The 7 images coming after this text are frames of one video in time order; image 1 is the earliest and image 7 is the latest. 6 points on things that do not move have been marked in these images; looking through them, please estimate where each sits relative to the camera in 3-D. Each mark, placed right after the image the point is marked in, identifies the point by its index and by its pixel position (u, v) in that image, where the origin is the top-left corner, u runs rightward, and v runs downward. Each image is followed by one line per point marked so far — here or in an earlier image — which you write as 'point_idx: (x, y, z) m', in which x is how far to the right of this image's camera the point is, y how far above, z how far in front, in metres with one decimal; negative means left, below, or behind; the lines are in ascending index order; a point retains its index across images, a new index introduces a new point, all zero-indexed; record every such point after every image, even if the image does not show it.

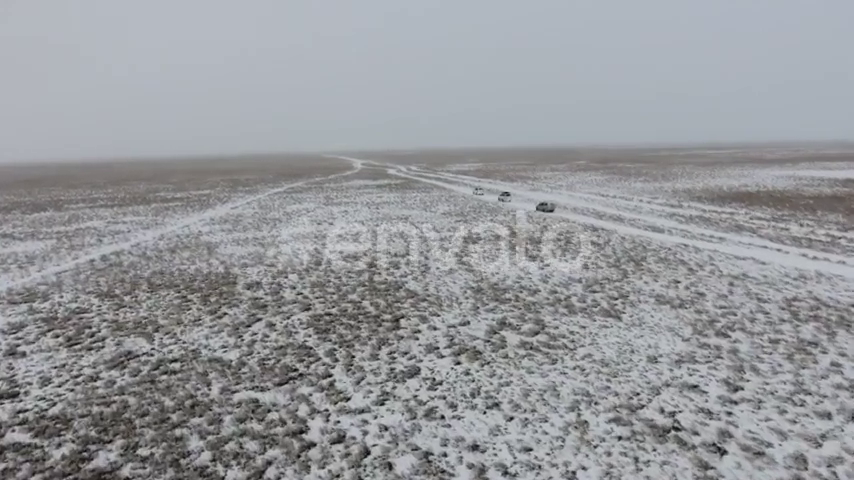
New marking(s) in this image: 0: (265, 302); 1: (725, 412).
0: (-4.1, -1.6, +13.6) m
1: (+4.4, -2.5, +7.9) m
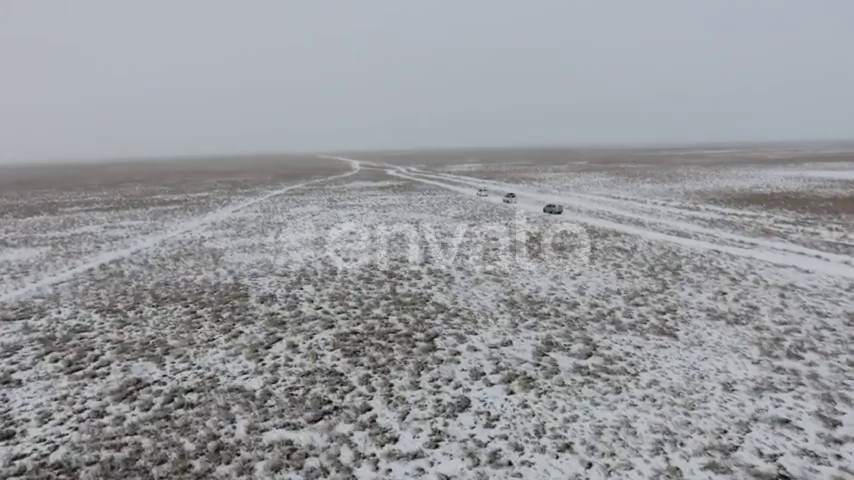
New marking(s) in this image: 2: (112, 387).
0: (-3.3, -1.8, +12.5) m
1: (+5.2, -2.7, +6.9) m
2: (-5.3, -2.5, +9.1) m
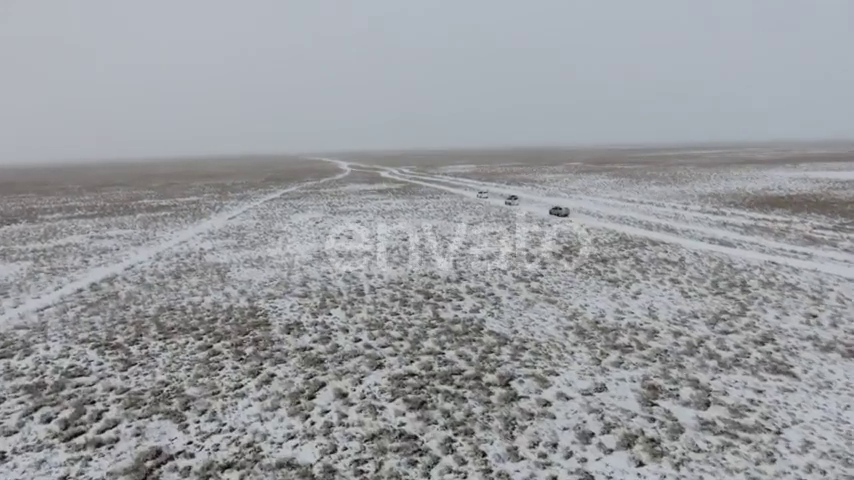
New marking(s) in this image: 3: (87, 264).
0: (-2.1, -2.3, +10.5) m
1: (+6.6, -3.1, +5.2) m
2: (-4.0, -2.9, +7.1) m
3: (-12.3, -0.9, +19.5) m
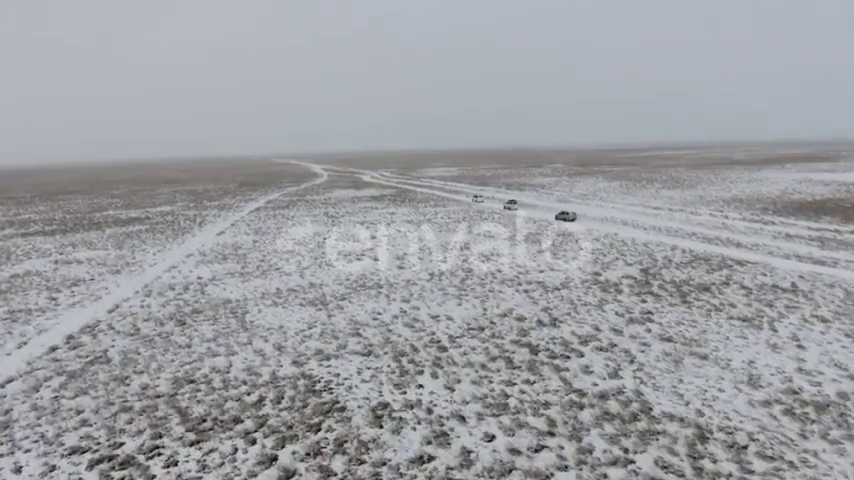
0: (+0.3, -3.0, +7.0) m
1: (+9.4, -3.7, +2.2) m
2: (-1.3, -3.7, +3.4) m
3: (-10.5, -1.8, +15.2) m
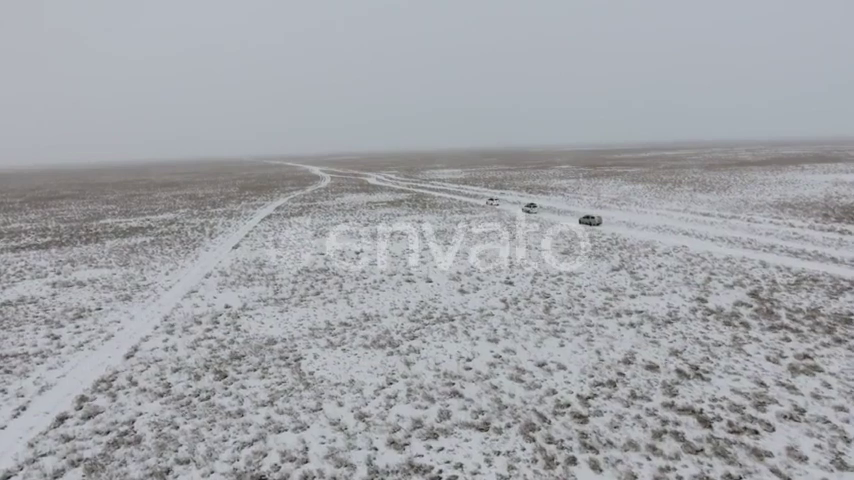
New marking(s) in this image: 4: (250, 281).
0: (+2.5, -3.6, +4.3) m
1: (+11.6, -4.2, -0.3) m
2: (+0.9, -4.3, +0.7) m
3: (-8.4, -2.4, +12.4) m
4: (-5.9, -1.3, +18.0) m
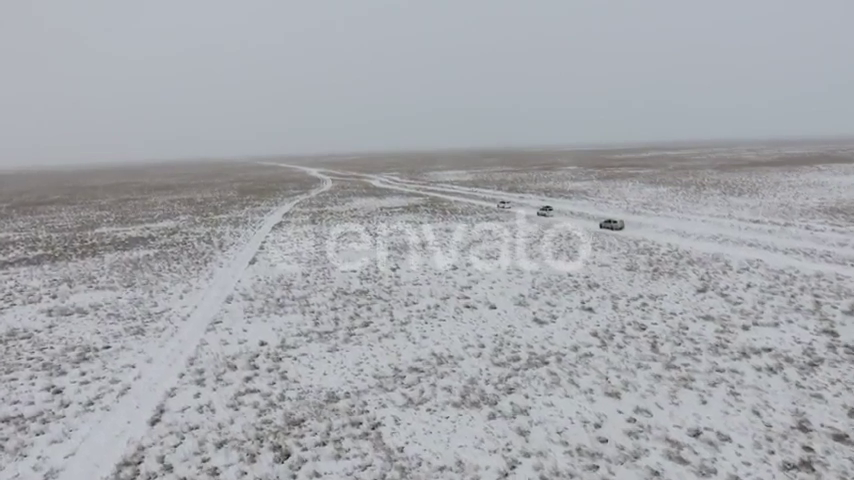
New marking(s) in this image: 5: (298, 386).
0: (+4.5, -4.1, +2.0) m
1: (+13.7, -4.7, -2.5) m
2: (+3.0, -4.8, -1.7) m
3: (-6.6, -3.0, +9.8) m
4: (-4.2, -1.9, +15.5) m
5: (-2.5, -2.8, +10.4) m
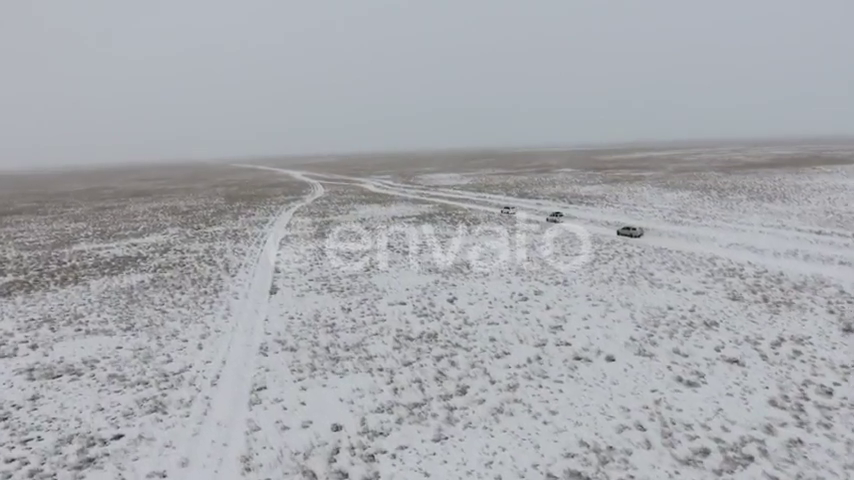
0: (+7.2, -4.7, -1.0) m
1: (+16.6, -5.3, -5.0) m
2: (+5.9, -5.5, -4.7) m
3: (-4.2, -3.8, +6.4) m
4: (-2.1, -2.7, +12.1) m
5: (-0.1, -3.5, +7.2) m
